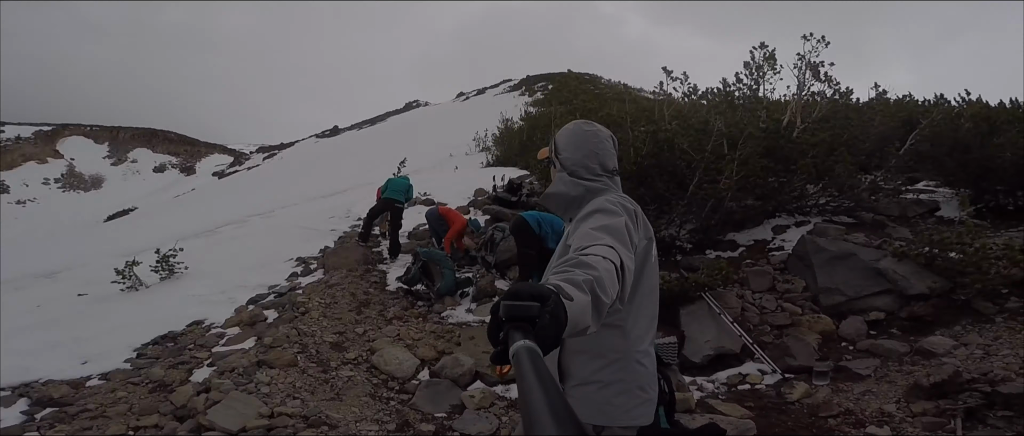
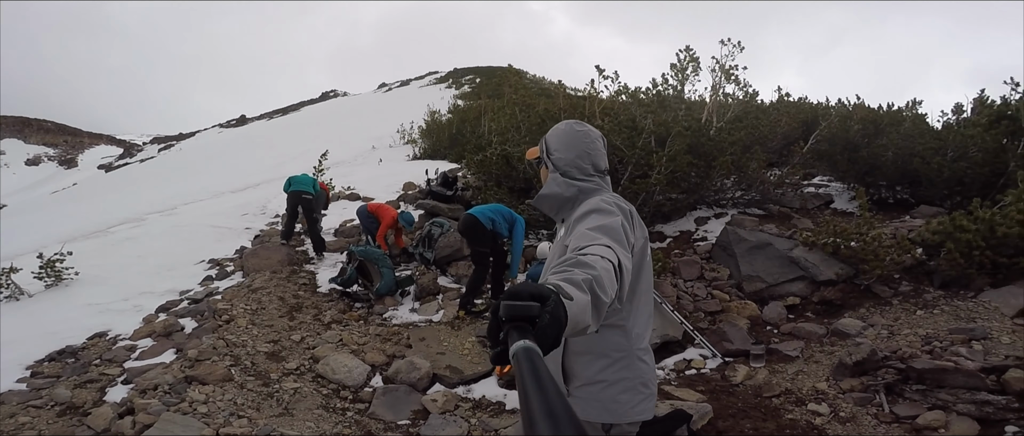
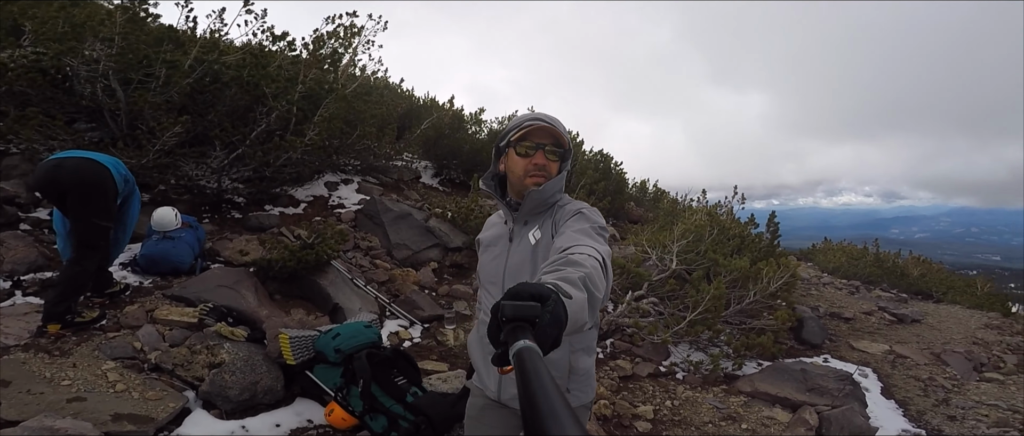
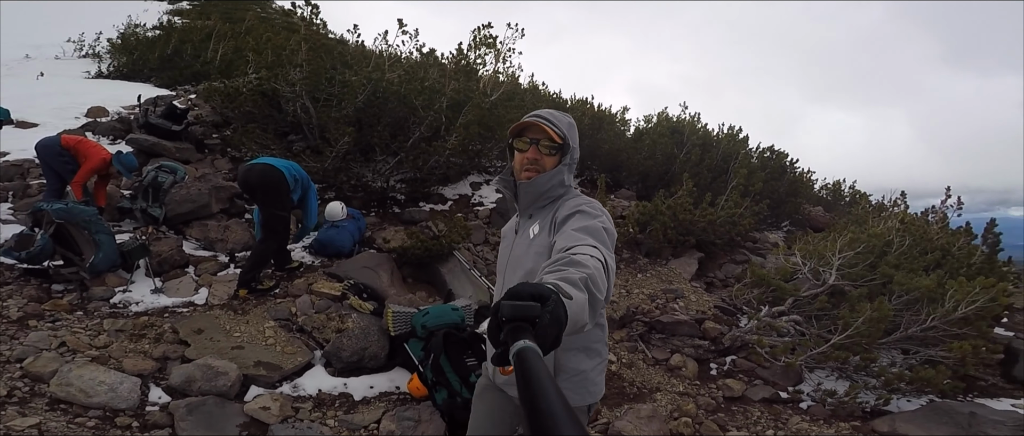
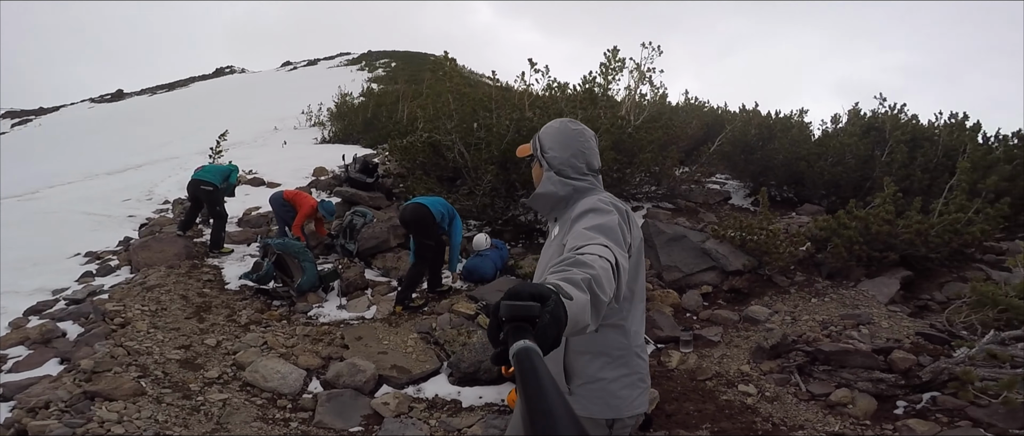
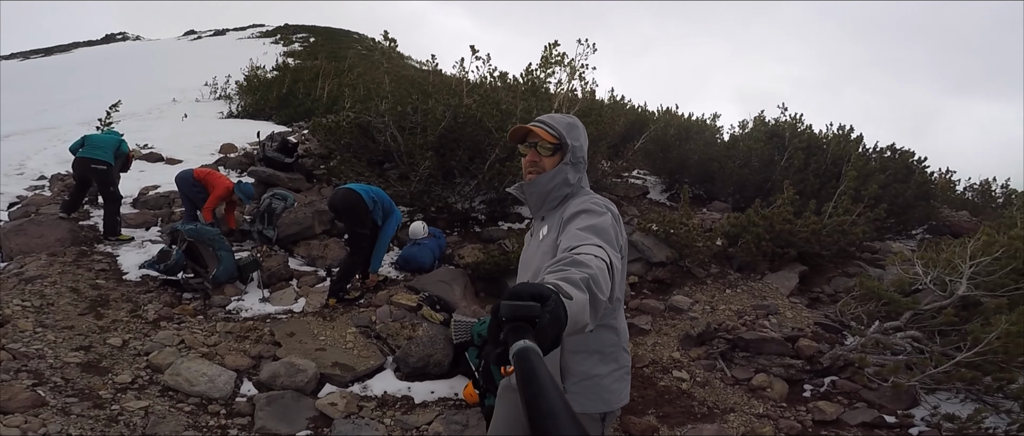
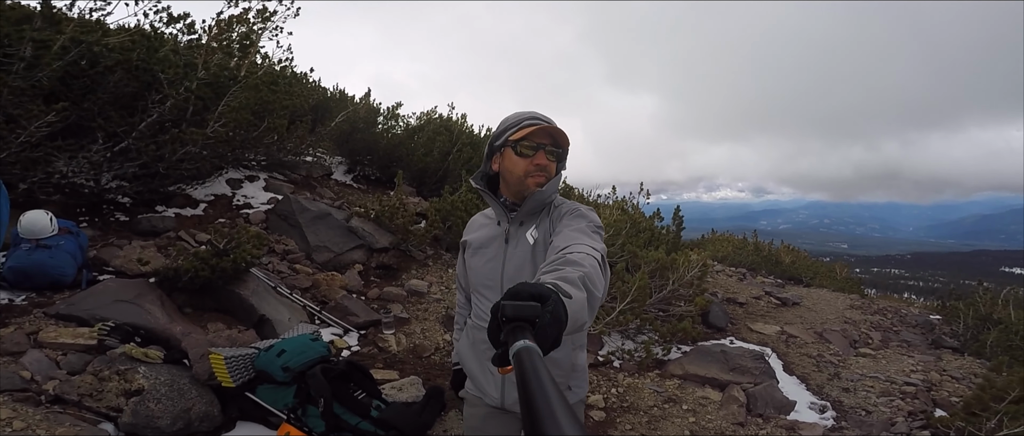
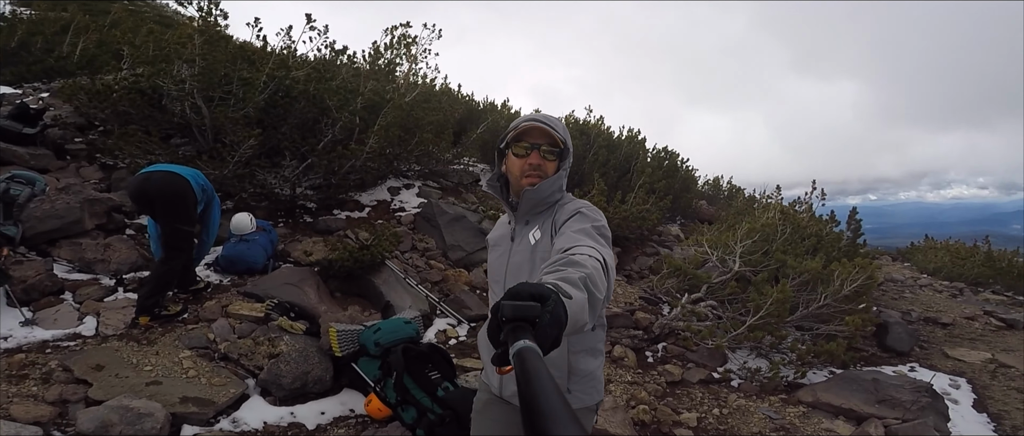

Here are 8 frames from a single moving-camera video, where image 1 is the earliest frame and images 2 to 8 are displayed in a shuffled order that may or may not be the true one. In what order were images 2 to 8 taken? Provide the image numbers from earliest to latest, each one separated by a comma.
2, 5, 6, 4, 8, 3, 7
